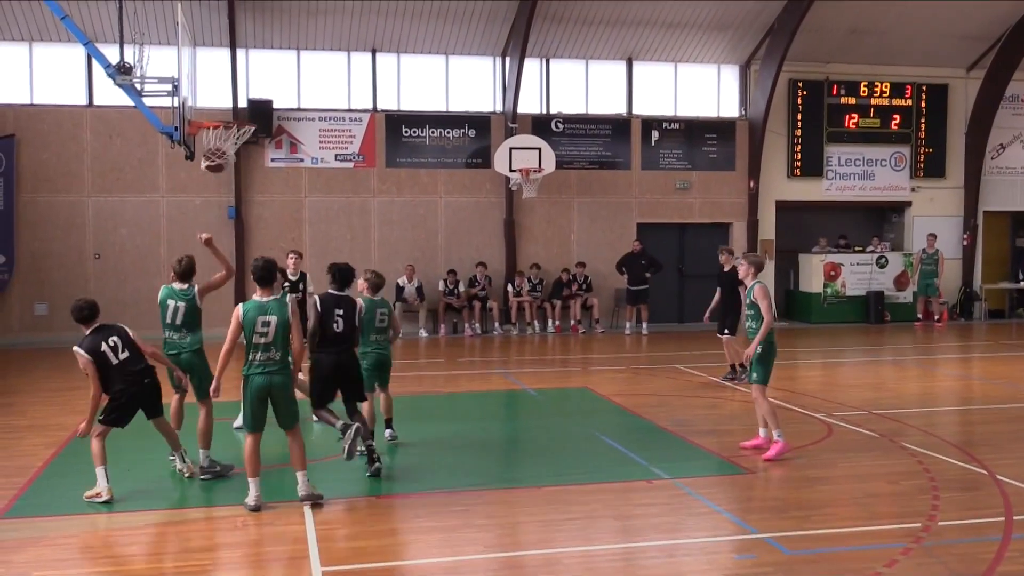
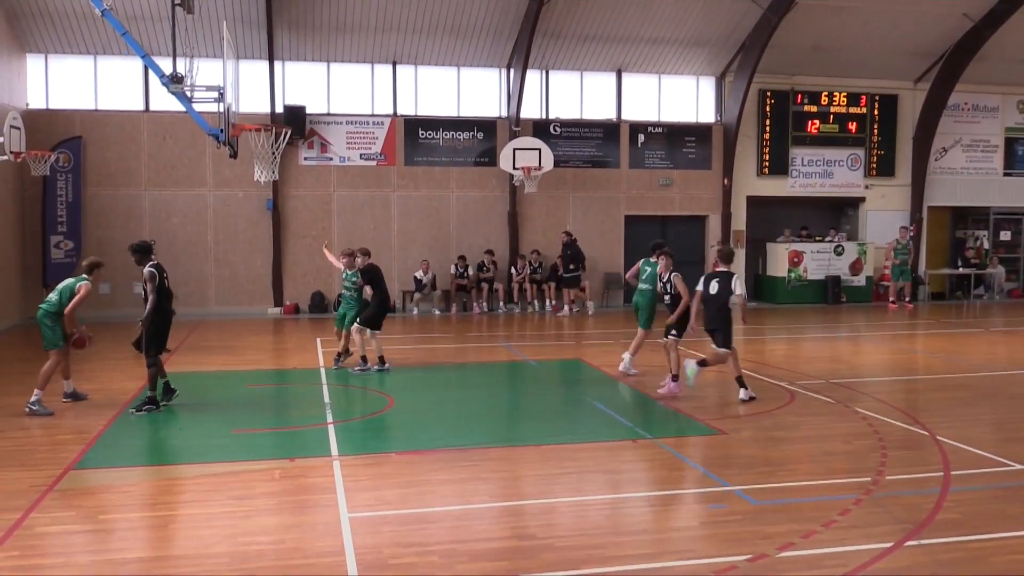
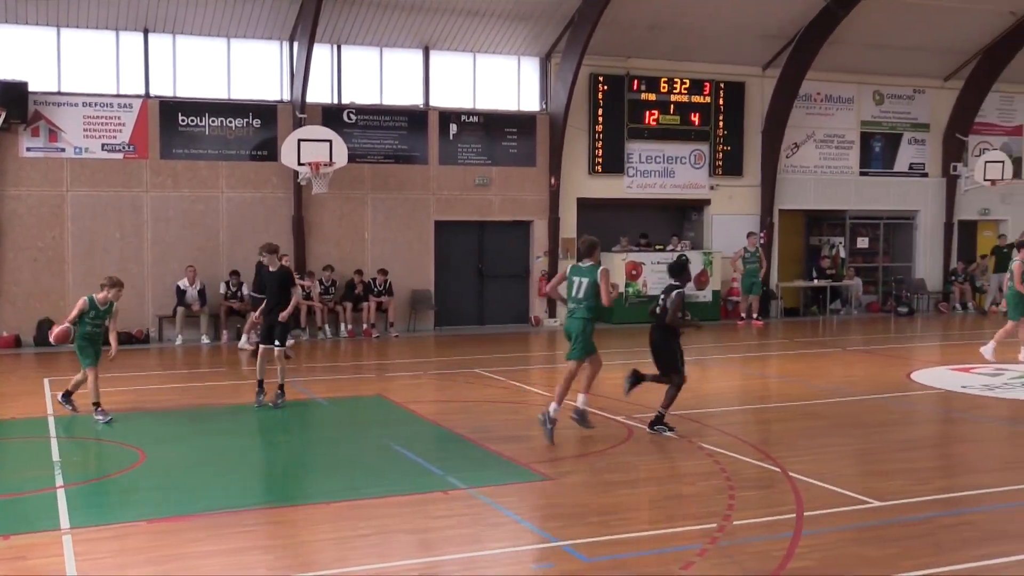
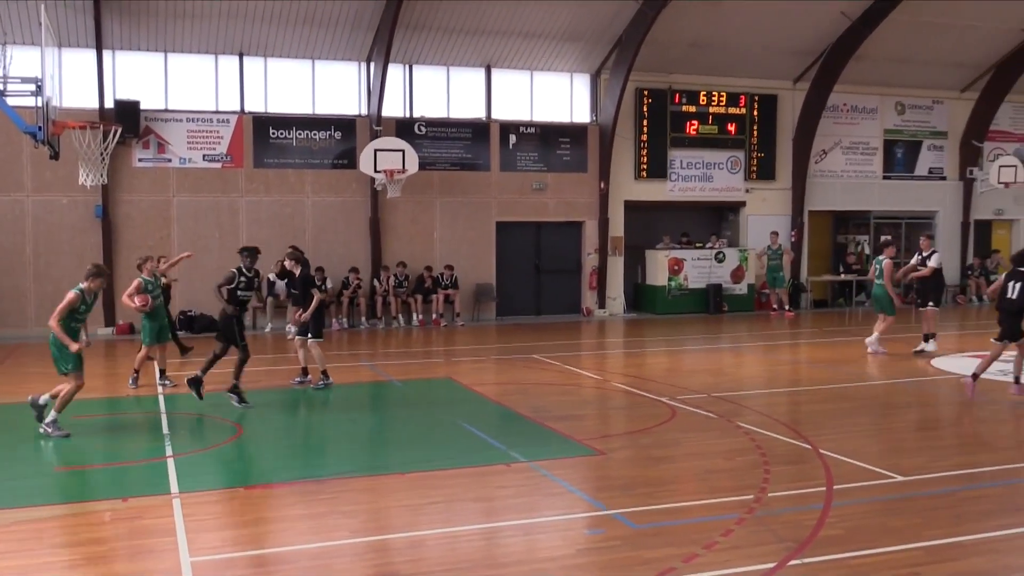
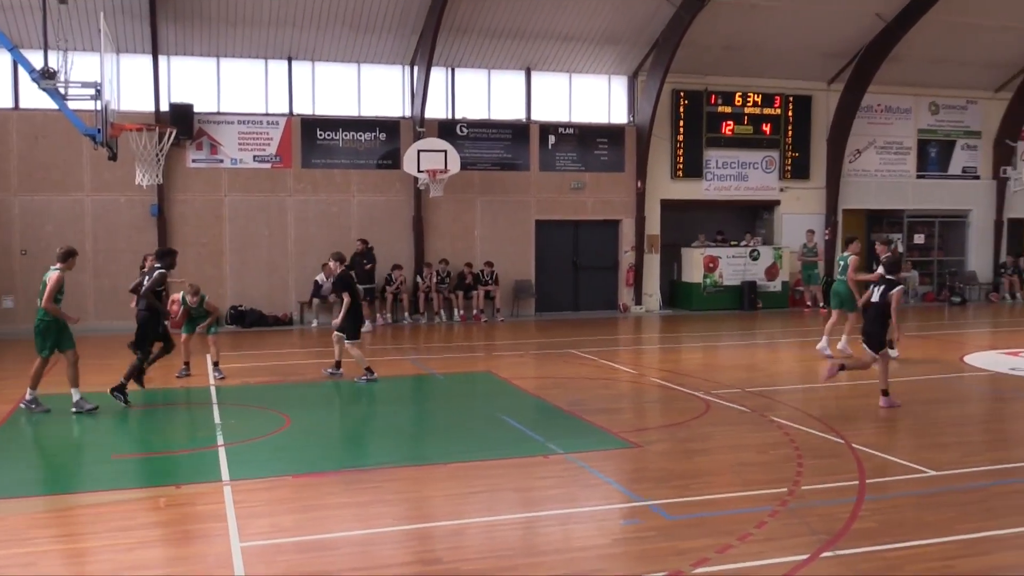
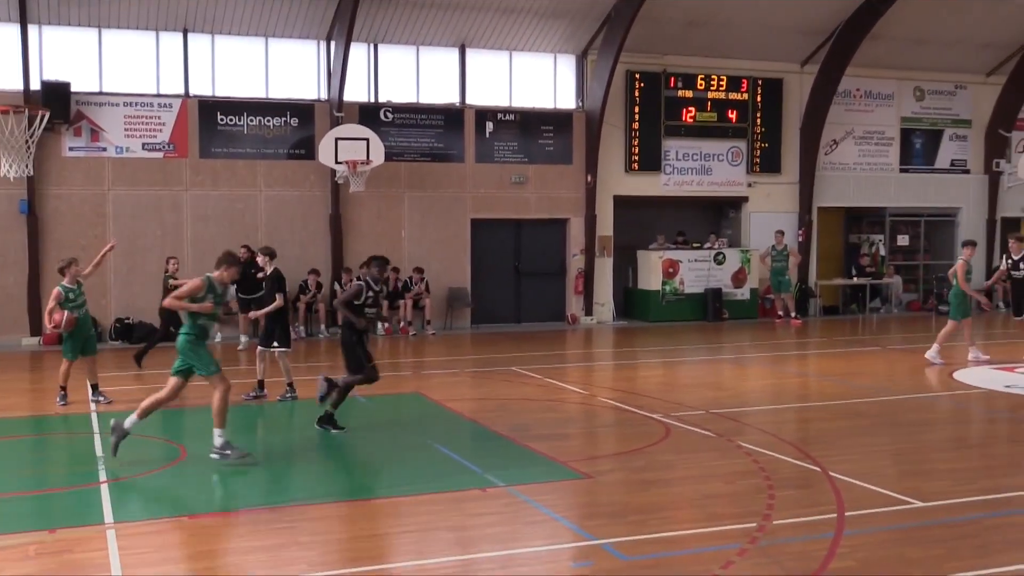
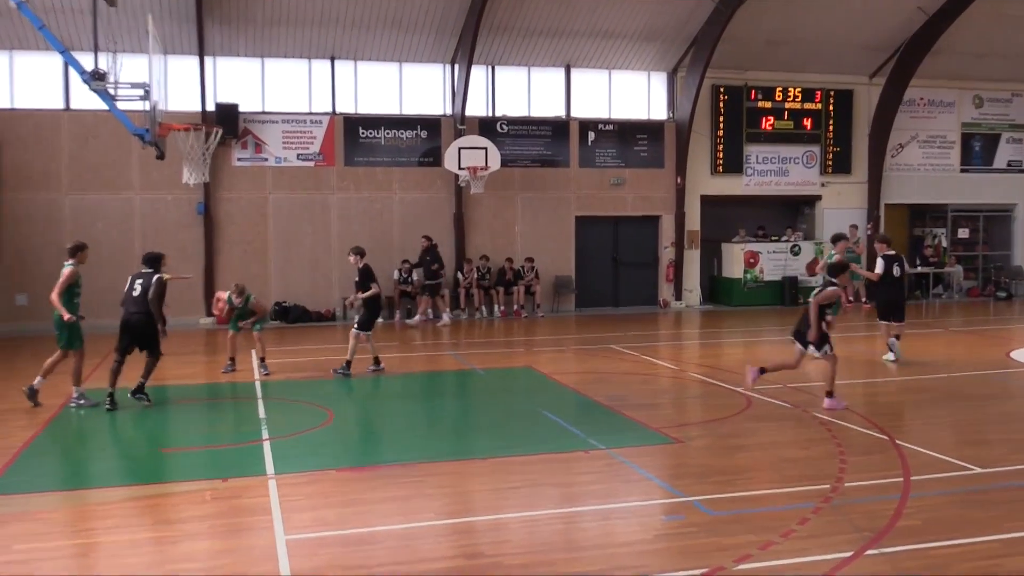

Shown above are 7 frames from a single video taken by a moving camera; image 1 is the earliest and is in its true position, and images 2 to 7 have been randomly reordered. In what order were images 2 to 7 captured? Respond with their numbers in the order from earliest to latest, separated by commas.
2, 7, 5, 4, 6, 3
